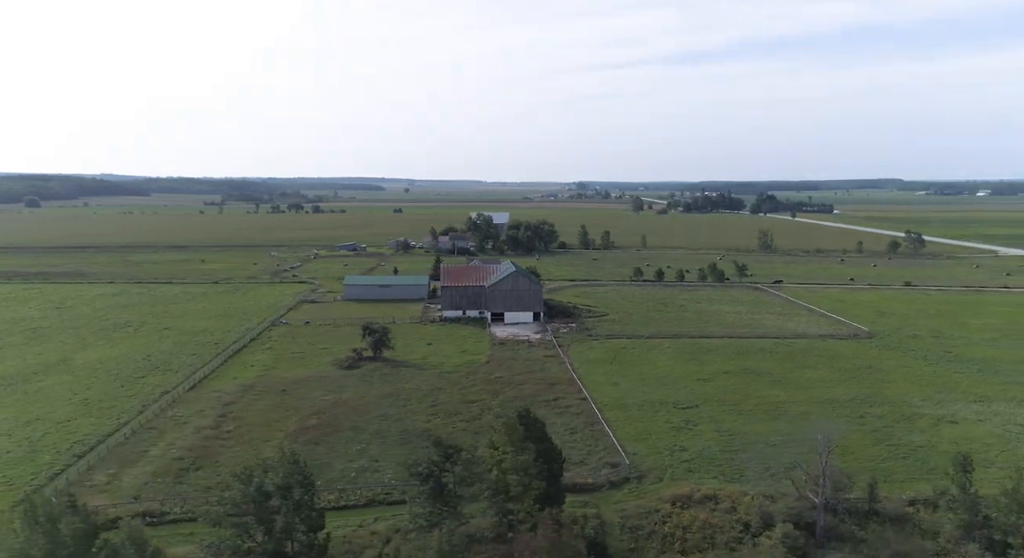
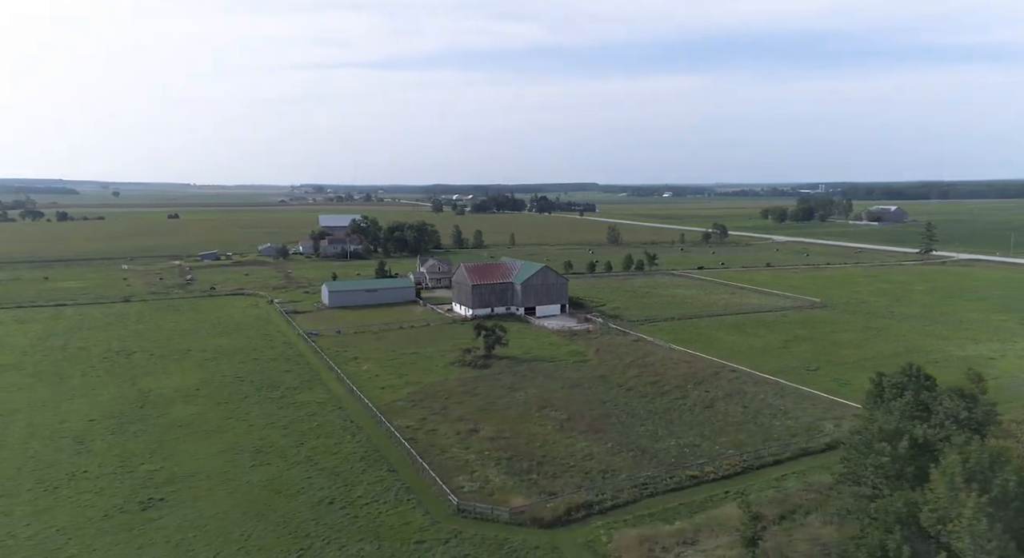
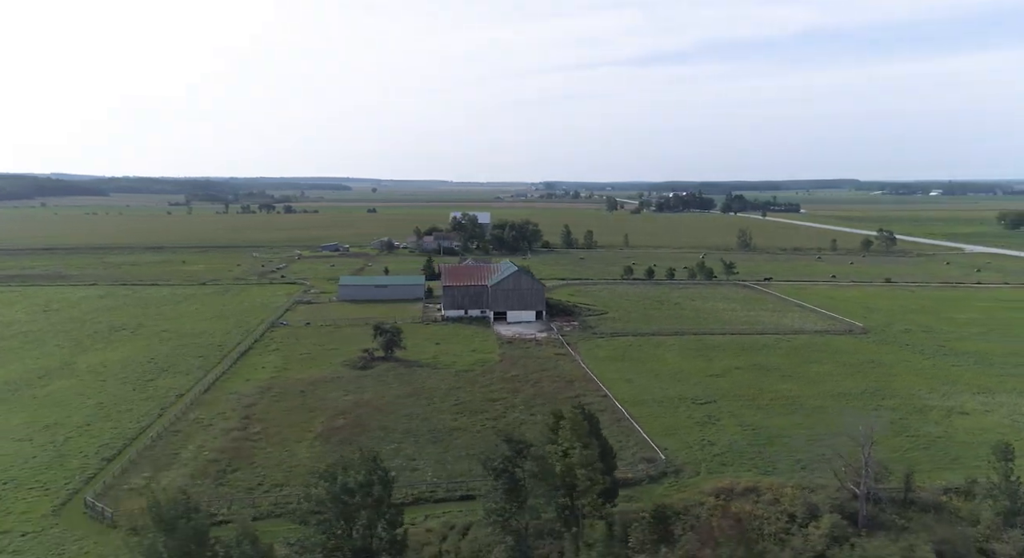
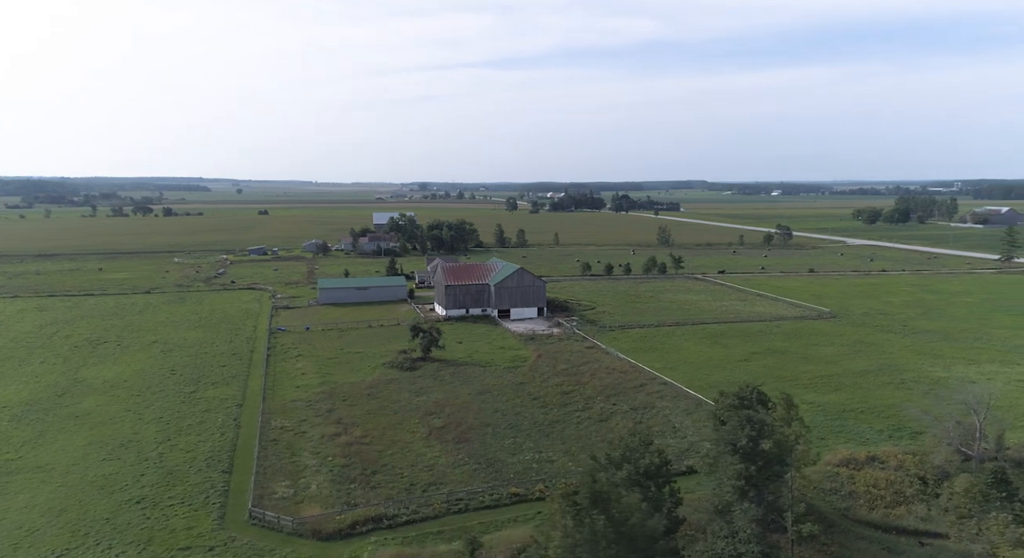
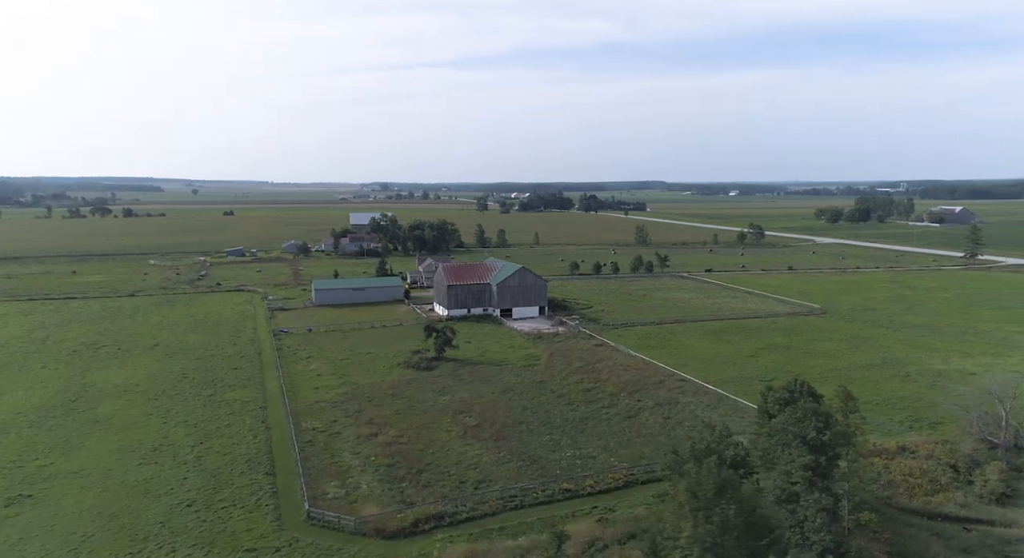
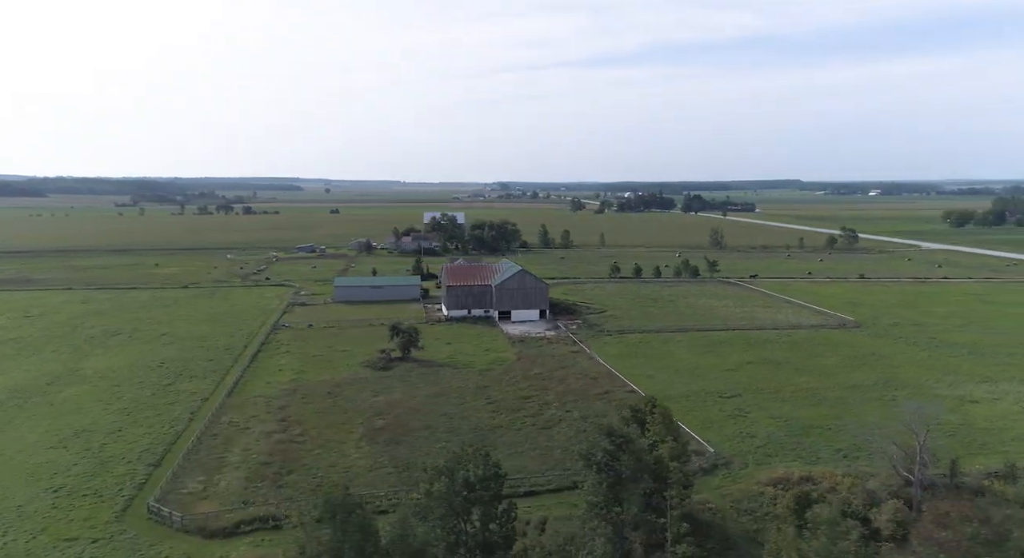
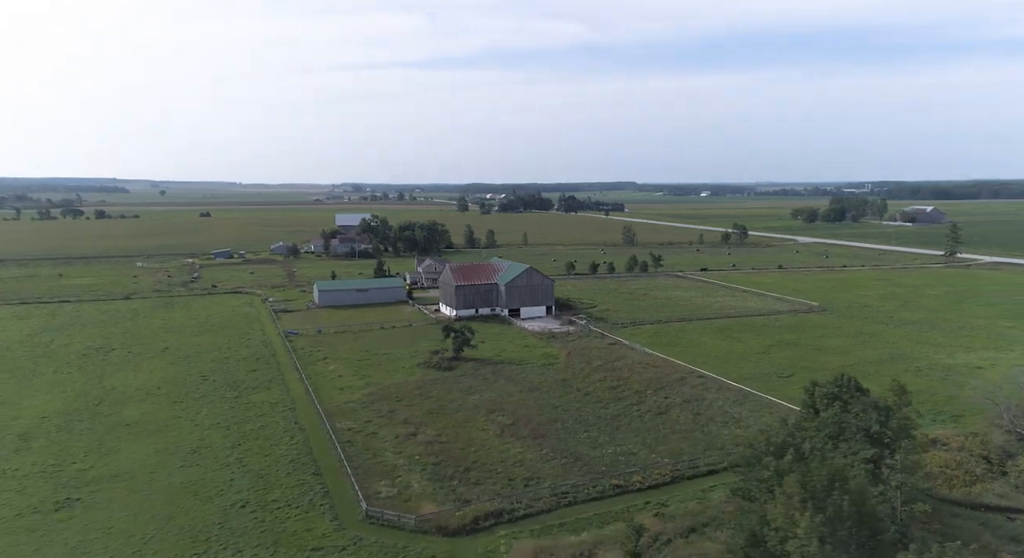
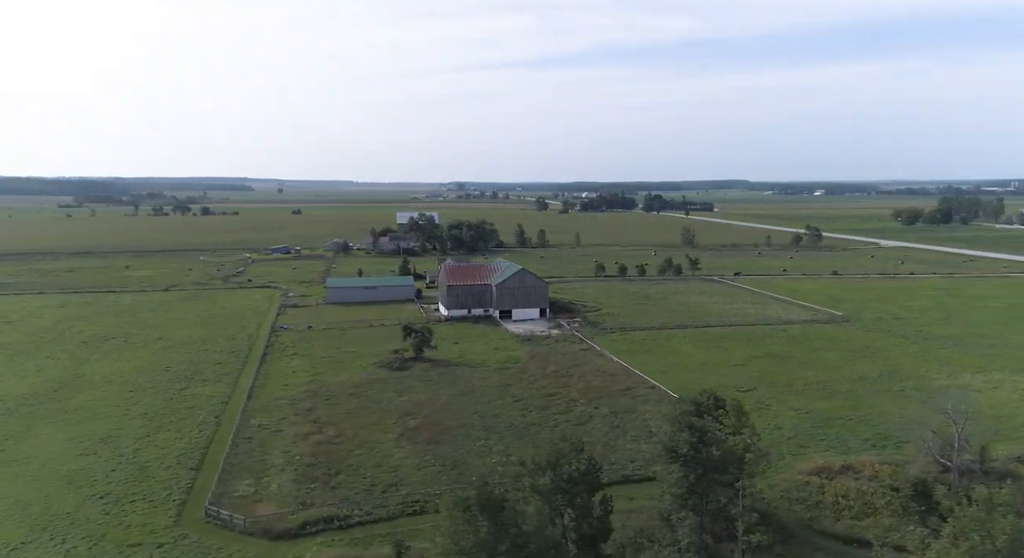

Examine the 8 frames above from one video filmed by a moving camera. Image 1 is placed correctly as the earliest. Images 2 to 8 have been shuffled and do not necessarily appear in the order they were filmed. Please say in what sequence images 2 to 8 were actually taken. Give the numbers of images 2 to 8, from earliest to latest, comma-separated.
3, 6, 8, 4, 5, 7, 2
